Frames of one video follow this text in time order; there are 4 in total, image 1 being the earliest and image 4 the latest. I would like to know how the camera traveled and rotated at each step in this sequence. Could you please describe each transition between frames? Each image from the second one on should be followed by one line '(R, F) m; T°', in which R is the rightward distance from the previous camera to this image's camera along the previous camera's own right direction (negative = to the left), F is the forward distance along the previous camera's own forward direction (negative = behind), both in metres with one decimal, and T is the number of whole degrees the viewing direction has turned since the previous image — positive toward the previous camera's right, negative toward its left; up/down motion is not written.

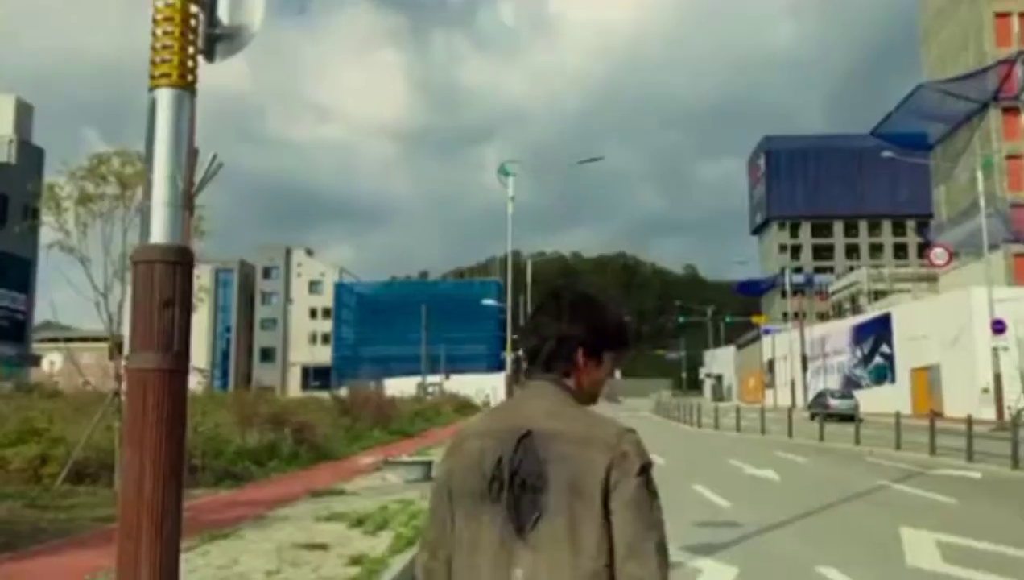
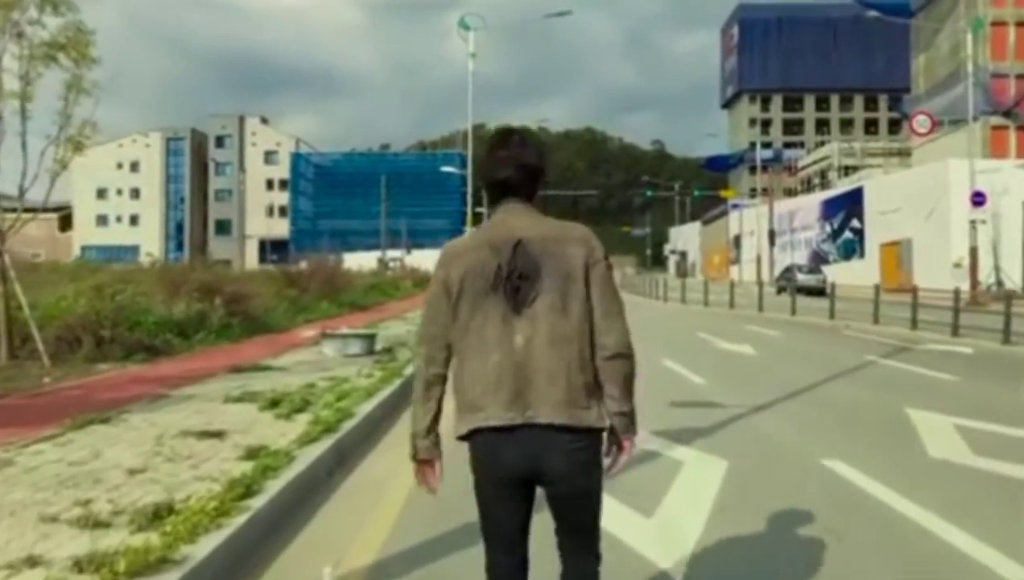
(+0.2, +2.5) m; +2°
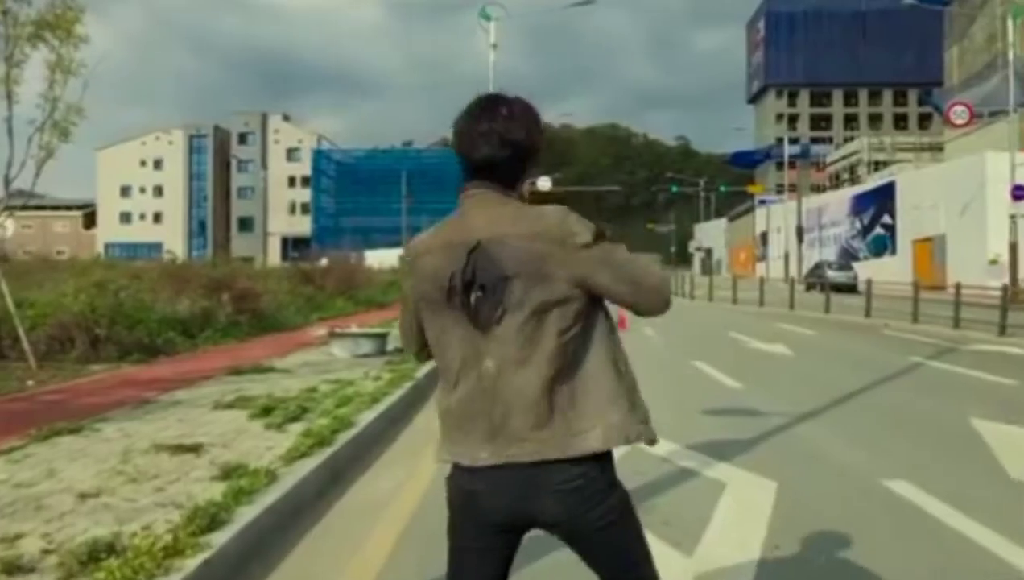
(+0.1, +1.3) m; -1°
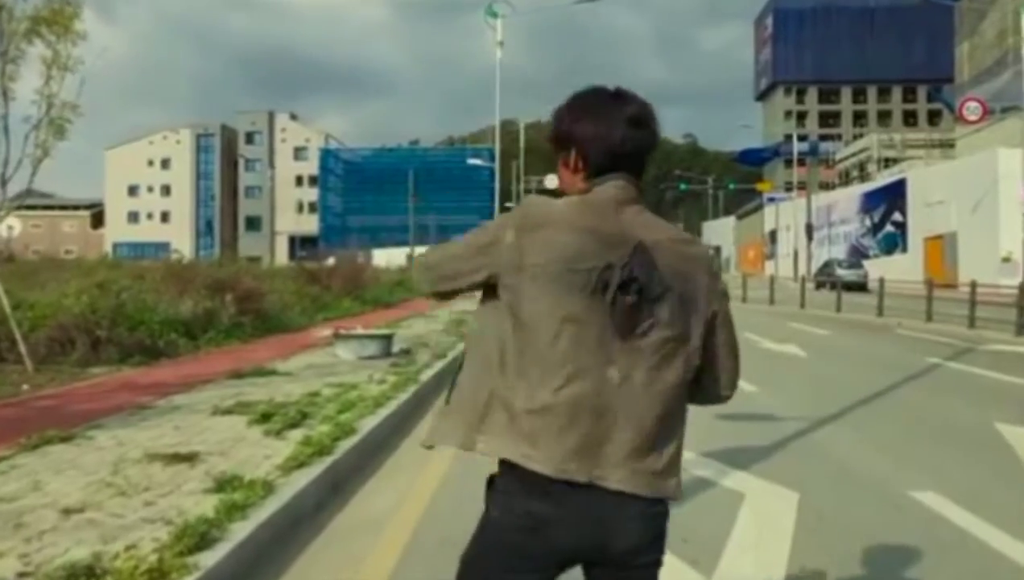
(0.0, +0.4) m; 0°
